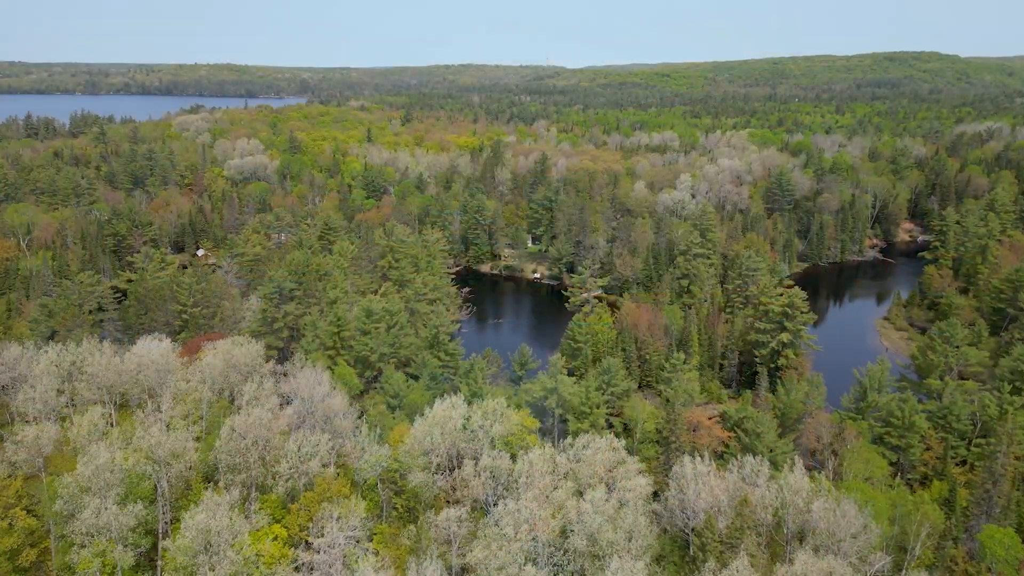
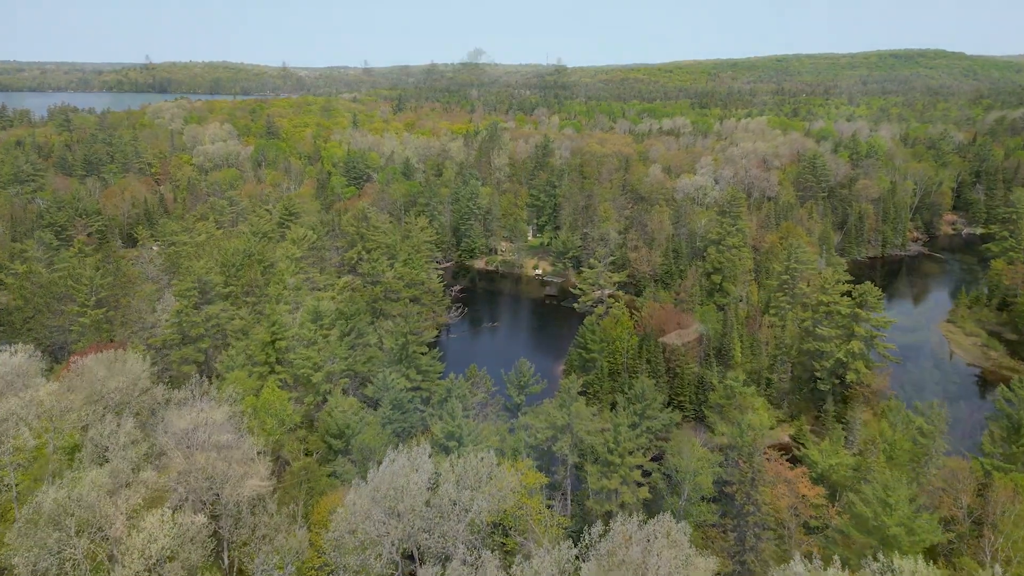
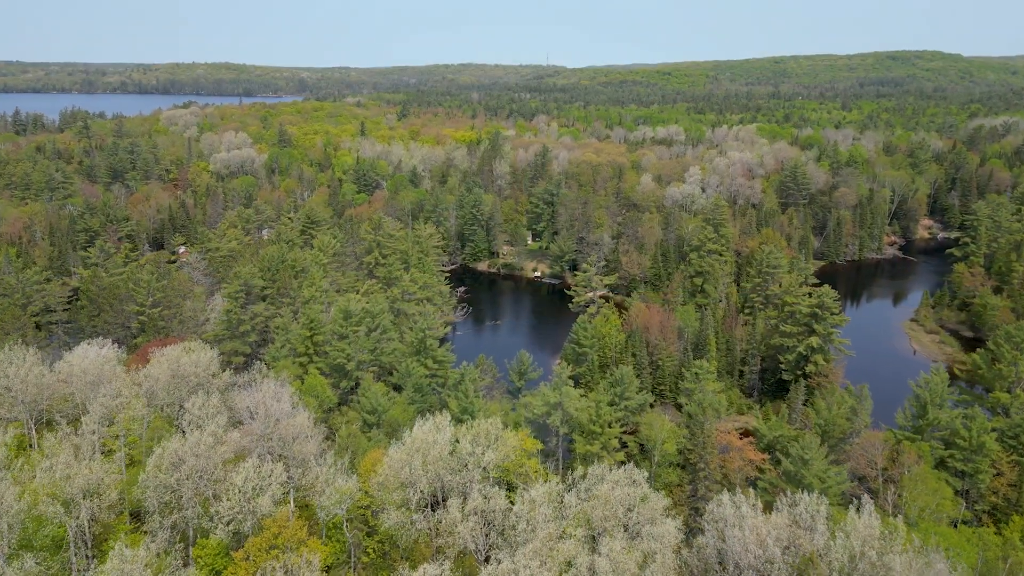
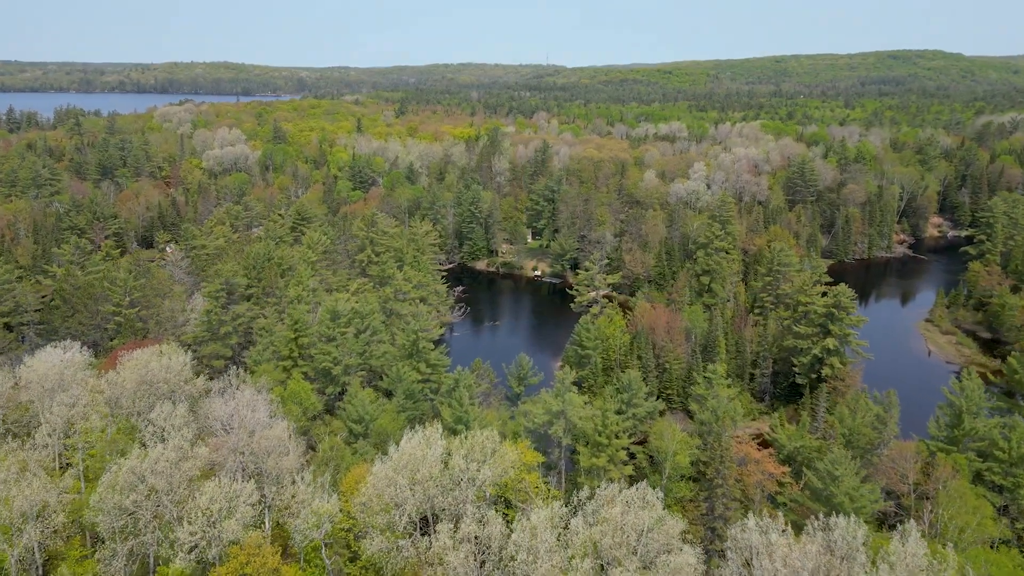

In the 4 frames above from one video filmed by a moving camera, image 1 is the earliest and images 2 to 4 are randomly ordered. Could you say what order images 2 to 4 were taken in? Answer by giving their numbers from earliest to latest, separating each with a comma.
3, 4, 2
